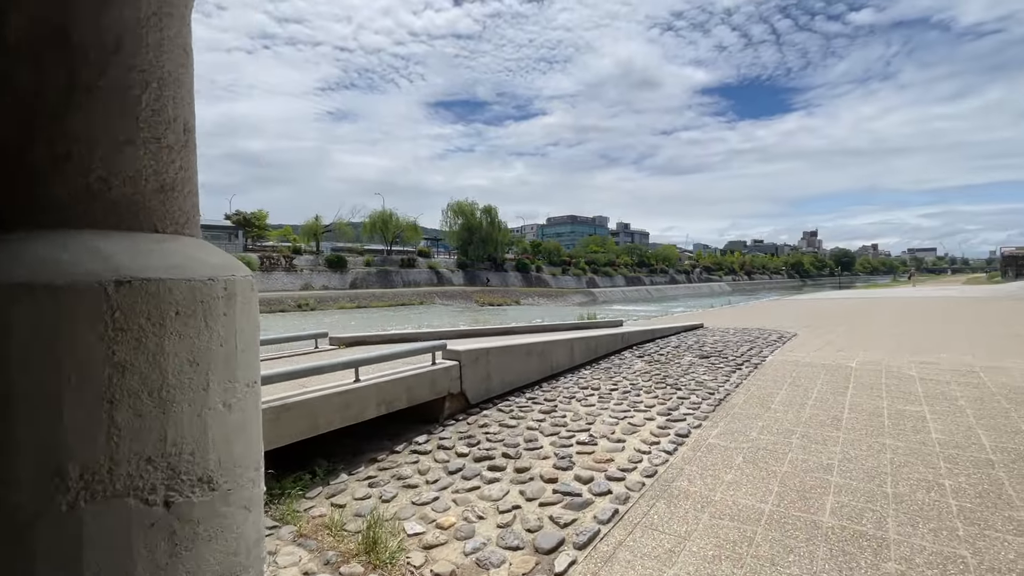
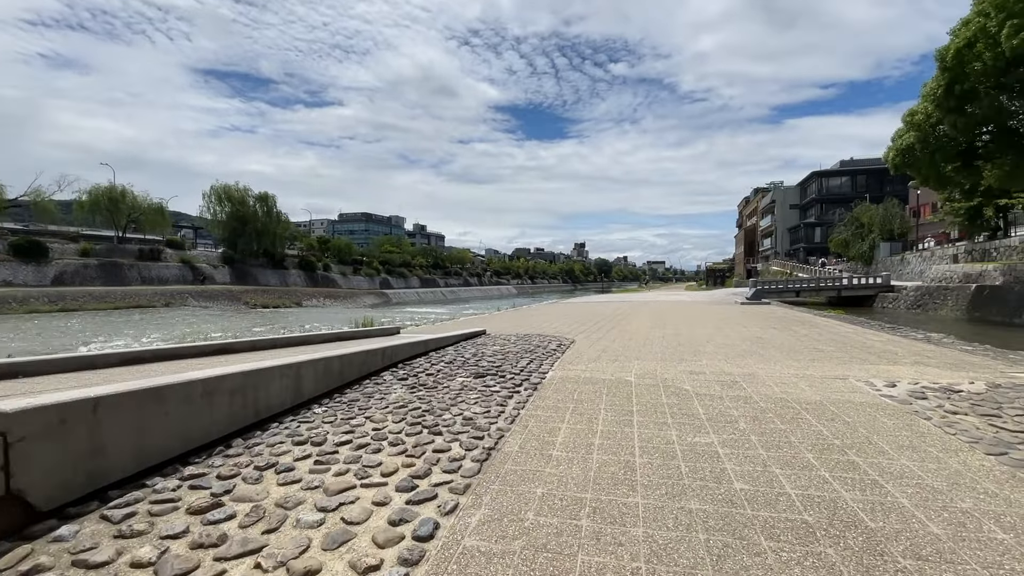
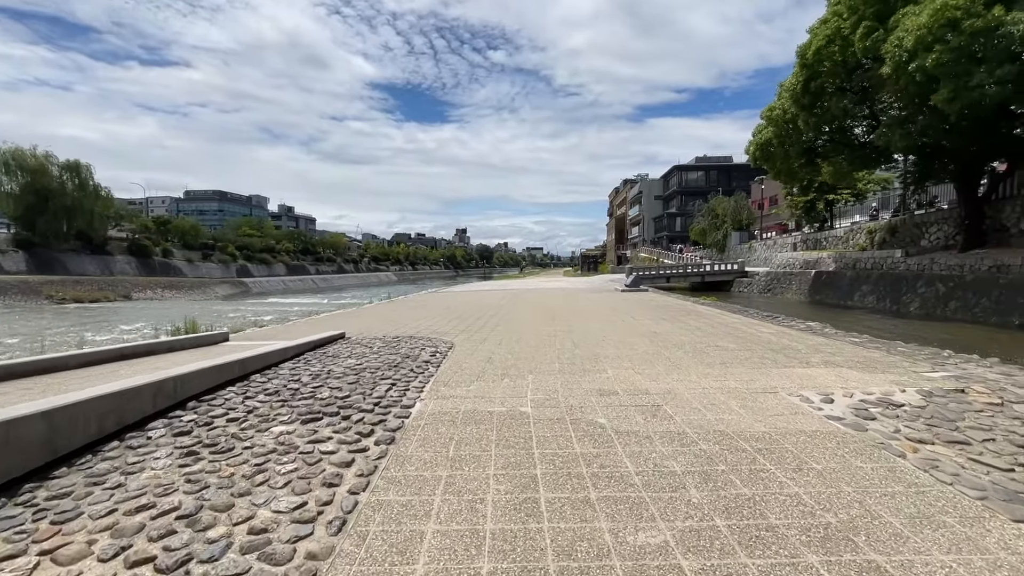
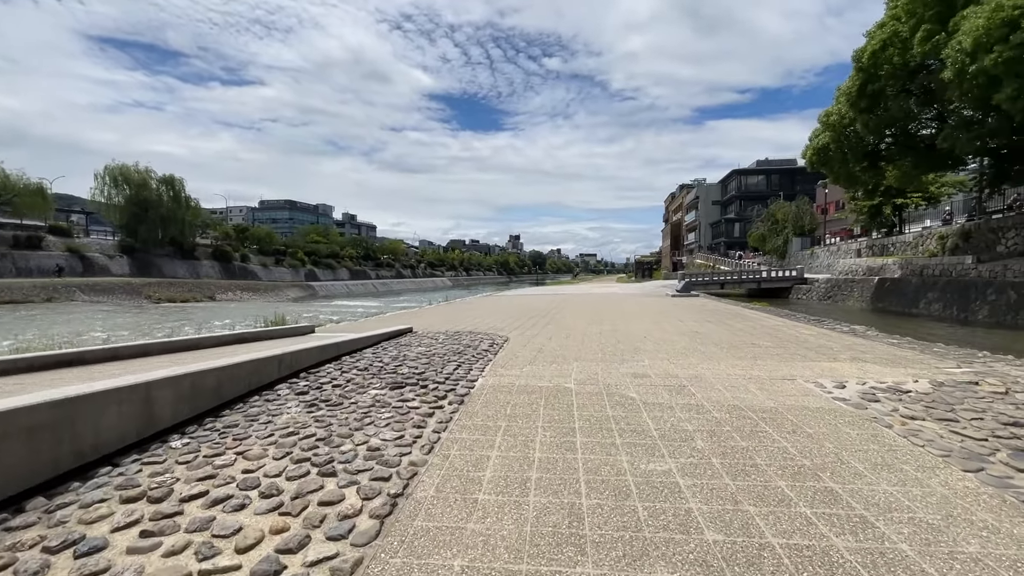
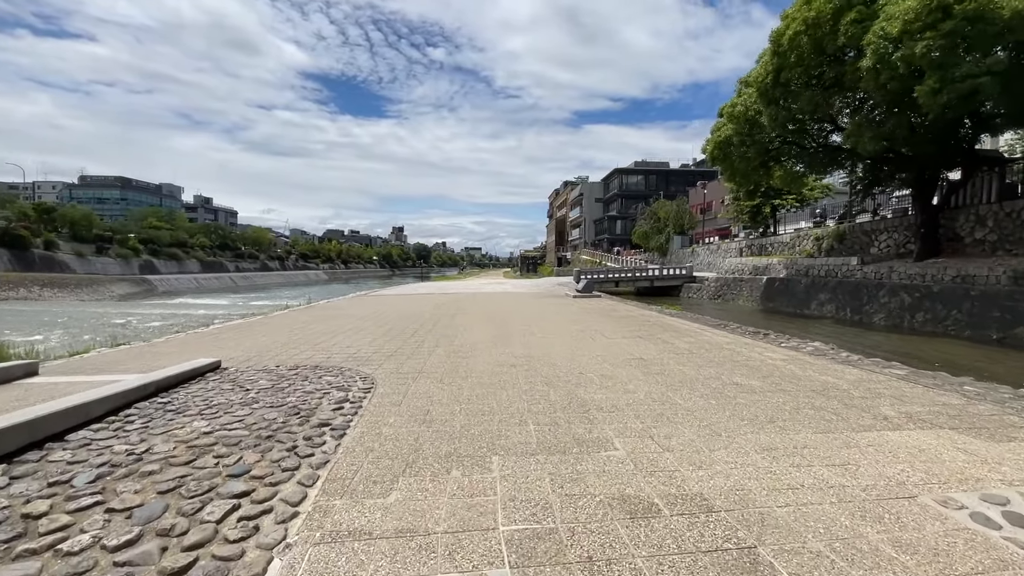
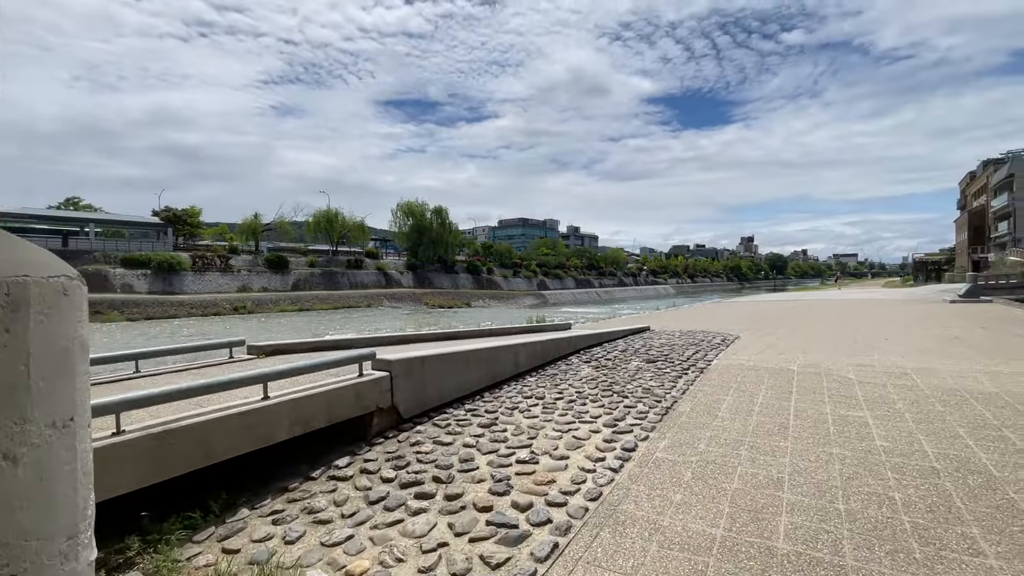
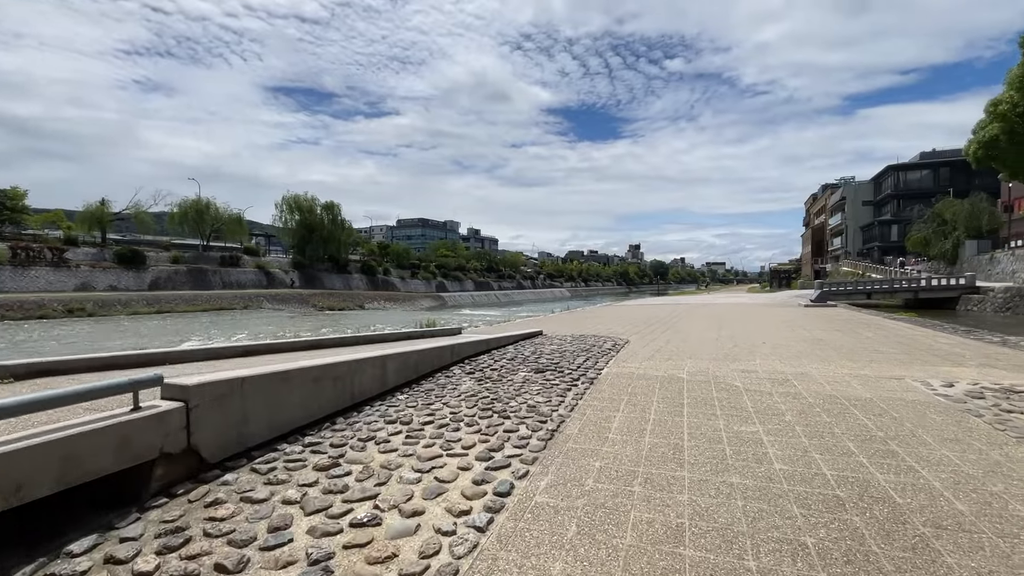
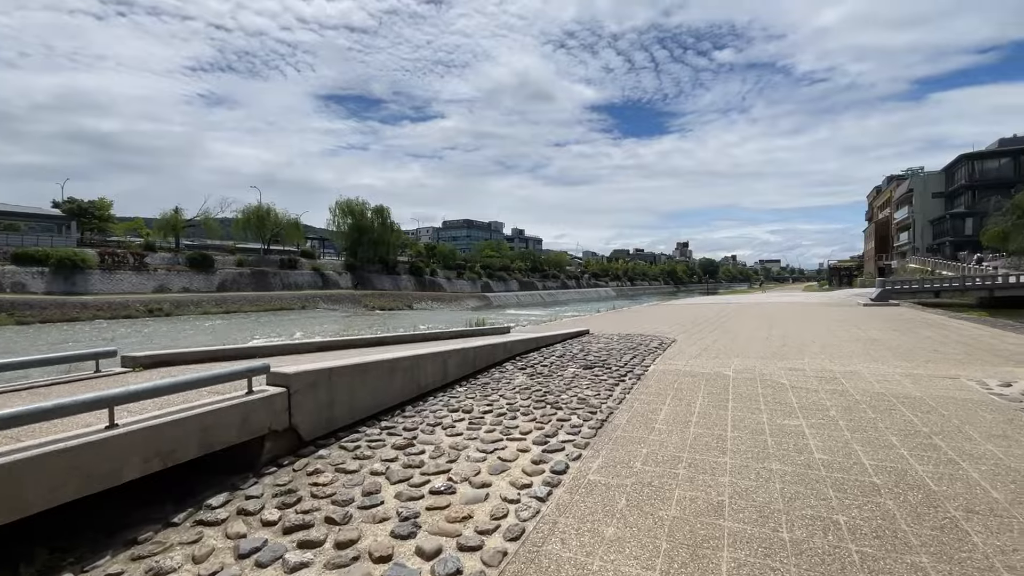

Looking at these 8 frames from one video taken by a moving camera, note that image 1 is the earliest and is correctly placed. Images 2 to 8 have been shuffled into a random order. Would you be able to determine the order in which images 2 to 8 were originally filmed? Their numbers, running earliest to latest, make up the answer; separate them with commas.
6, 8, 7, 2, 4, 3, 5
